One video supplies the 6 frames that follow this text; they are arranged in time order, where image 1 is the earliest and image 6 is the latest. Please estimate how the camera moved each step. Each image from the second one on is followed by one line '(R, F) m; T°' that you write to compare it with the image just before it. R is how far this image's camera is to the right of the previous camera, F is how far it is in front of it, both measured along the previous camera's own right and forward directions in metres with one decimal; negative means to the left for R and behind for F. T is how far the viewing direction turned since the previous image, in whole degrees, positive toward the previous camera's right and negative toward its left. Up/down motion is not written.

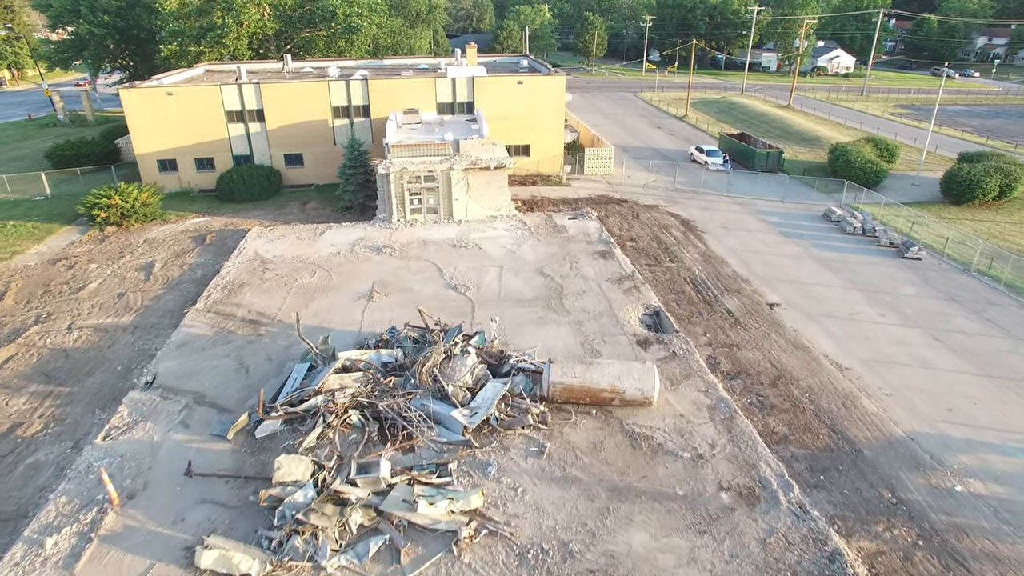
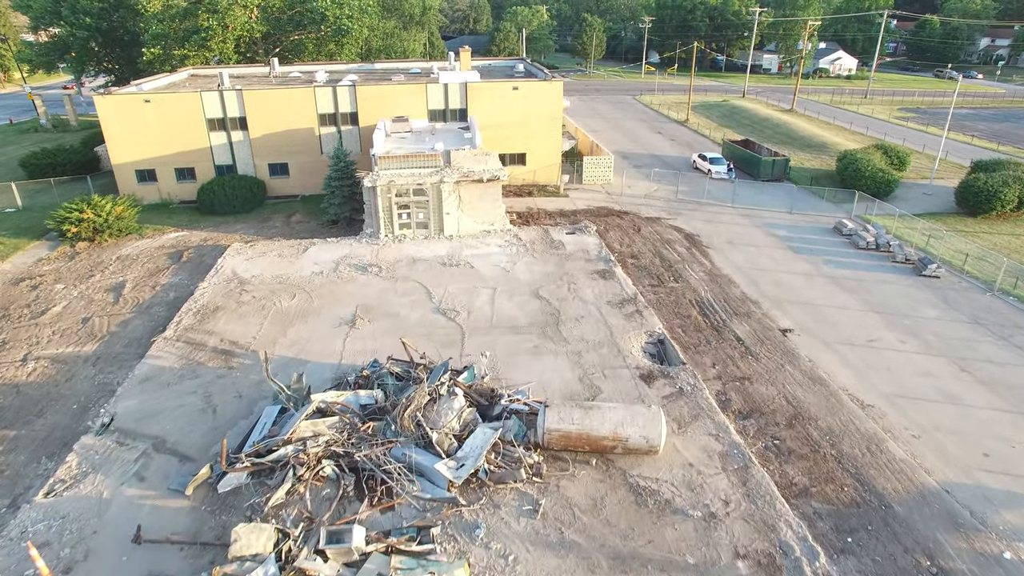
(+0.2, +1.4) m; 0°
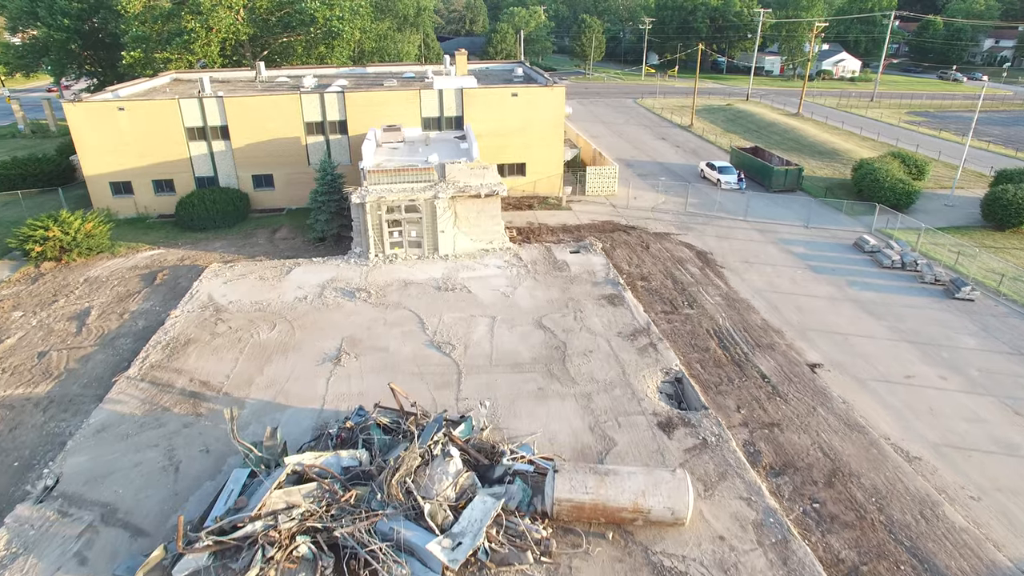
(-0.1, +1.8) m; 0°
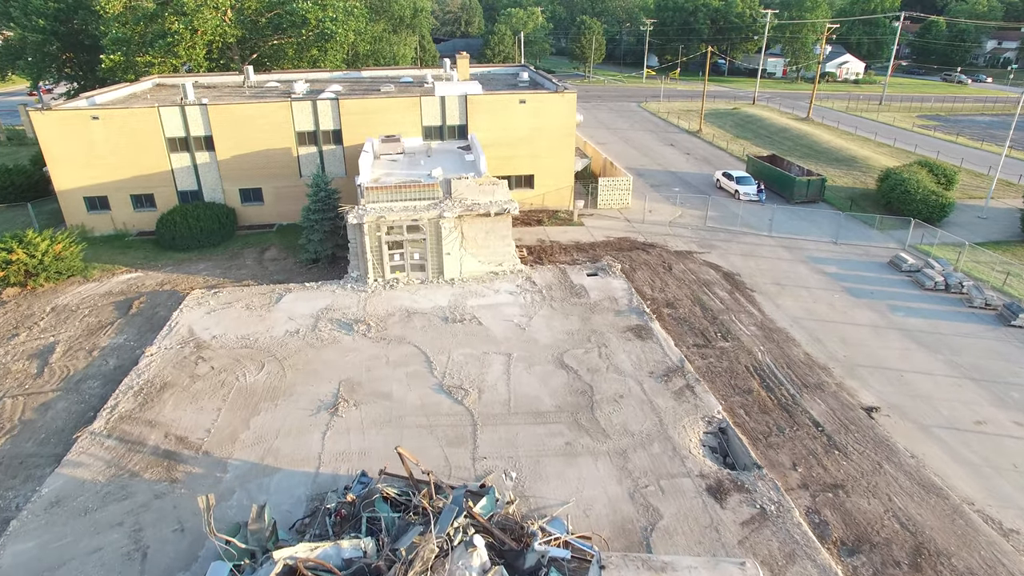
(-0.7, +2.0) m; +1°
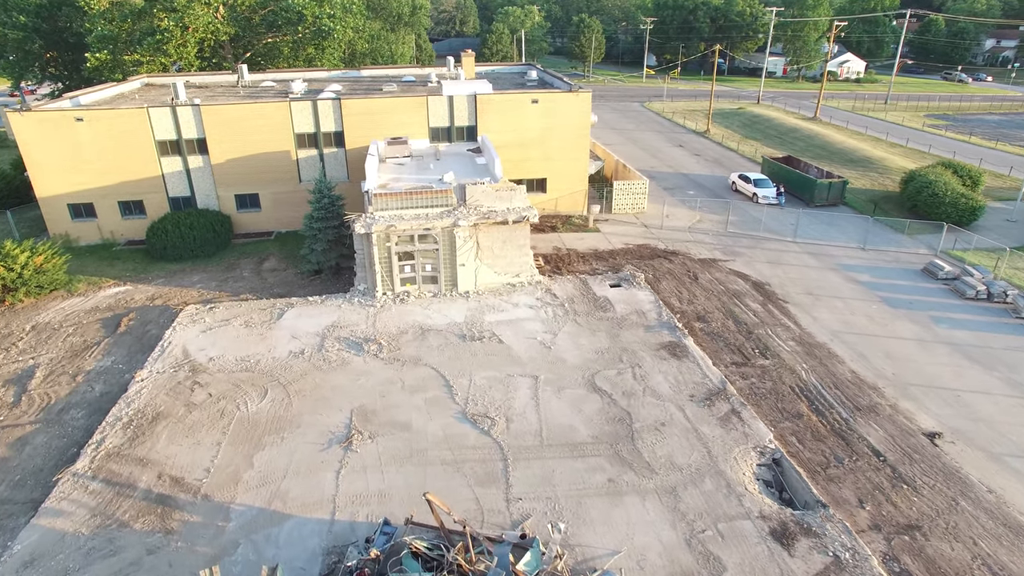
(-0.9, +1.4) m; +1°
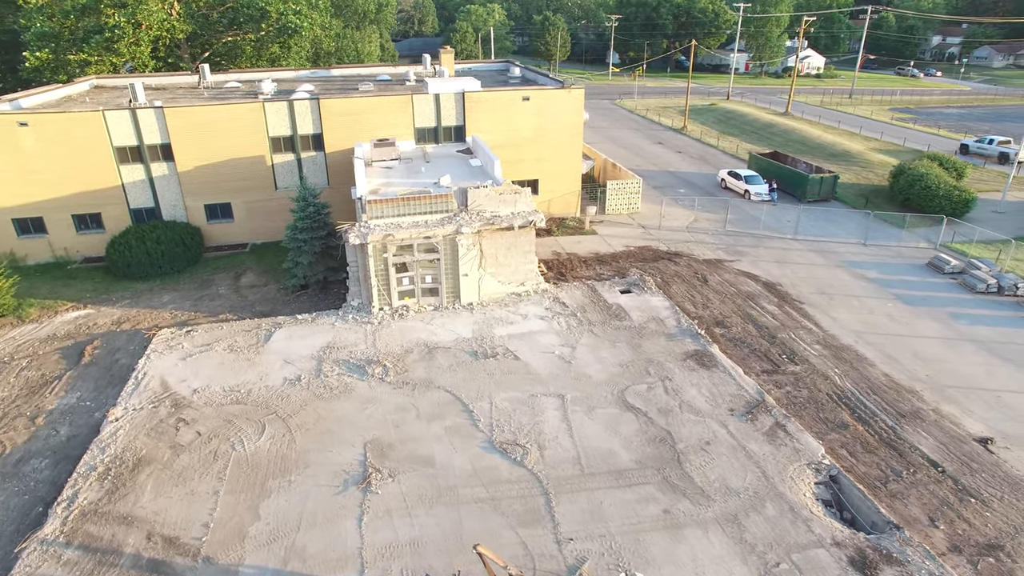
(-1.4, +1.4) m; +4°
